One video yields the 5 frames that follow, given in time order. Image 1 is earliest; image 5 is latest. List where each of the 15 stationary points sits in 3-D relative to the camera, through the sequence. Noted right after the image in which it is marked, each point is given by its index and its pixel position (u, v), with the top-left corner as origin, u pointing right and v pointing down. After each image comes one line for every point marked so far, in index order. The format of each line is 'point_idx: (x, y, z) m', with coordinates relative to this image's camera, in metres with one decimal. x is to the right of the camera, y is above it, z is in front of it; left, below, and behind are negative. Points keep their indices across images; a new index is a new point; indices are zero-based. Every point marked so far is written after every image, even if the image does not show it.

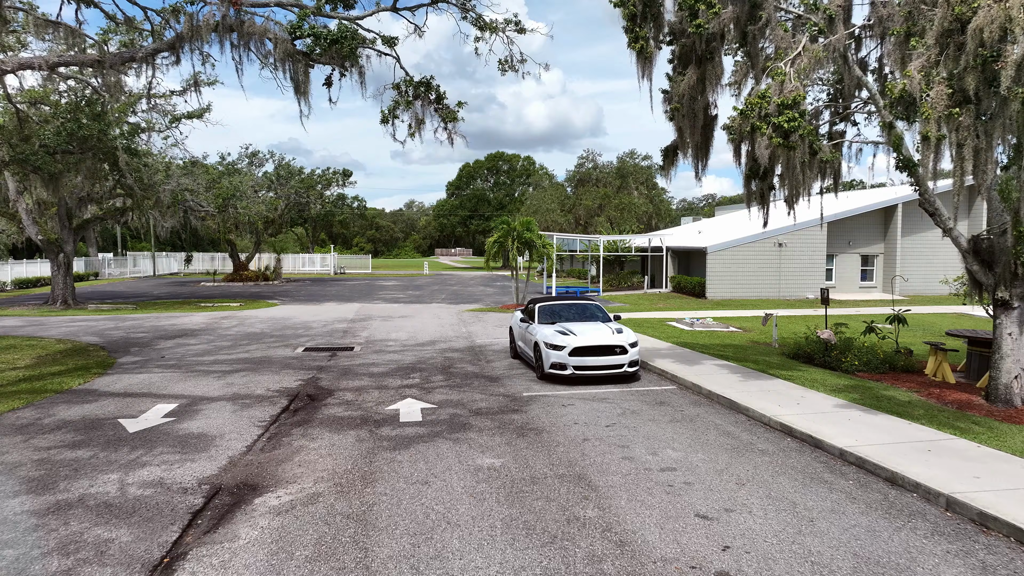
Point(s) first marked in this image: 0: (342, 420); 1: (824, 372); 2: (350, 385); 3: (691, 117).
0: (-2.2, -1.7, +9.2) m
1: (+5.6, -1.5, +12.7) m
2: (-2.7, -1.6, +11.6) m
3: (+2.7, +2.5, +10.5) m
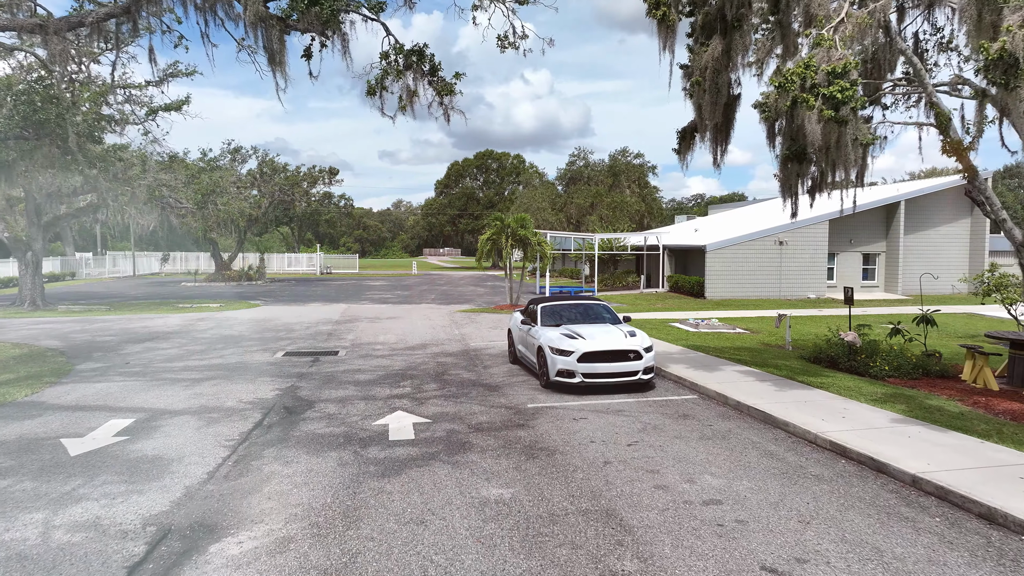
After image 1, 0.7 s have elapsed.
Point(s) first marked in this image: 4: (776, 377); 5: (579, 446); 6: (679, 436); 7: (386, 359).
0: (-2.1, -1.7, +8.0) m
1: (+5.6, -1.5, +11.7) m
2: (-2.6, -1.6, +10.4) m
3: (+2.7, +2.6, +9.3) m
4: (+4.1, -1.4, +10.9) m
5: (+0.7, -1.7, +7.5) m
6: (+1.9, -1.6, +7.9) m
7: (-2.5, -1.4, +13.9) m
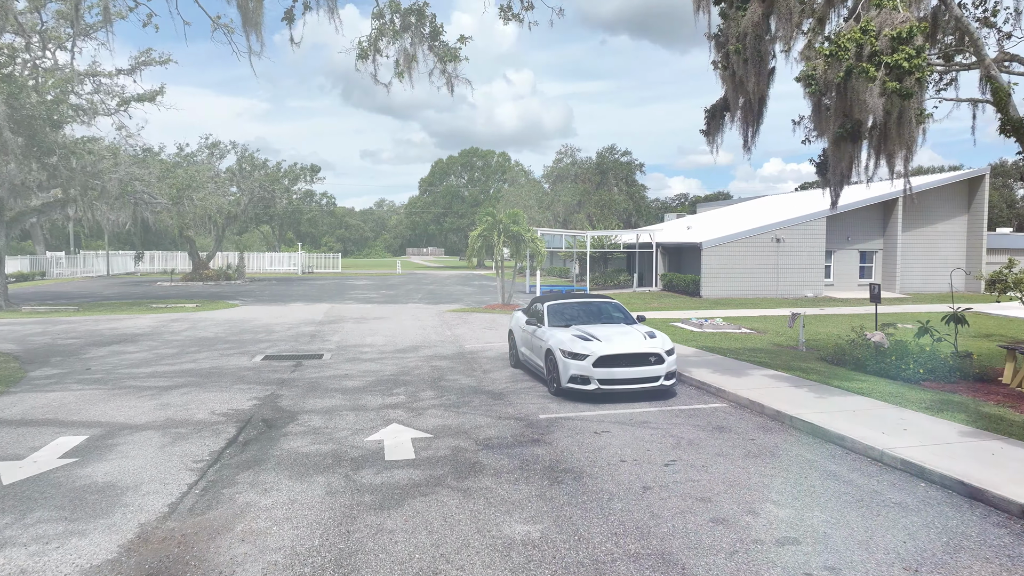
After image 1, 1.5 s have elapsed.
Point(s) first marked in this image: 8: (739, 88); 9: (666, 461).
0: (-2.0, -1.7, +6.9) m
1: (+5.7, -1.4, +10.7) m
2: (-2.5, -1.5, +9.3) m
3: (+2.8, +2.6, +8.3) m
4: (+4.2, -1.3, +9.9) m
5: (+0.9, -1.6, +6.4) m
6: (+2.0, -1.6, +6.8) m
7: (-2.5, -1.3, +12.7) m
8: (+2.8, +2.5, +8.9) m
9: (+1.4, -1.6, +6.6) m
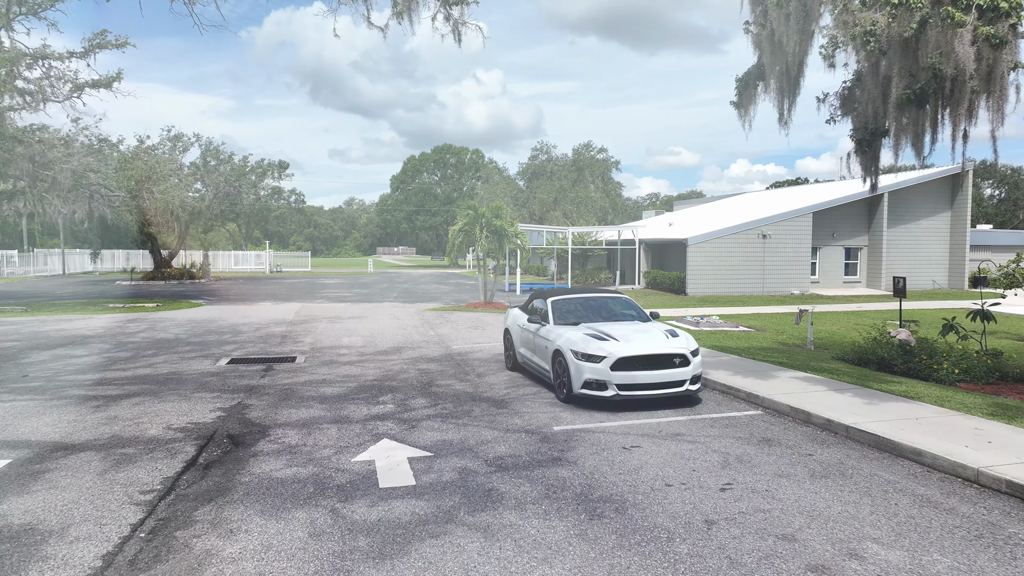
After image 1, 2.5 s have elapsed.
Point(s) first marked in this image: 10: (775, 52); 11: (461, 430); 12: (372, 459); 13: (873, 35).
0: (-1.8, -1.6, +5.6) m
1: (+5.7, -1.3, +9.8) m
2: (-2.5, -1.5, +8.0) m
3: (+2.9, +2.7, +7.3) m
4: (+4.2, -1.2, +8.9) m
5: (+1.1, -1.5, +5.3) m
6: (+2.2, -1.5, +5.8) m
7: (-2.5, -1.3, +11.4) m
8: (+2.9, +2.6, +7.8) m
9: (+1.6, -1.5, +5.5) m
10: (+2.9, +2.6, +7.8) m
11: (-0.5, -1.5, +7.4) m
12: (-1.3, -1.5, +6.4) m
13: (+3.4, +2.4, +6.8) m
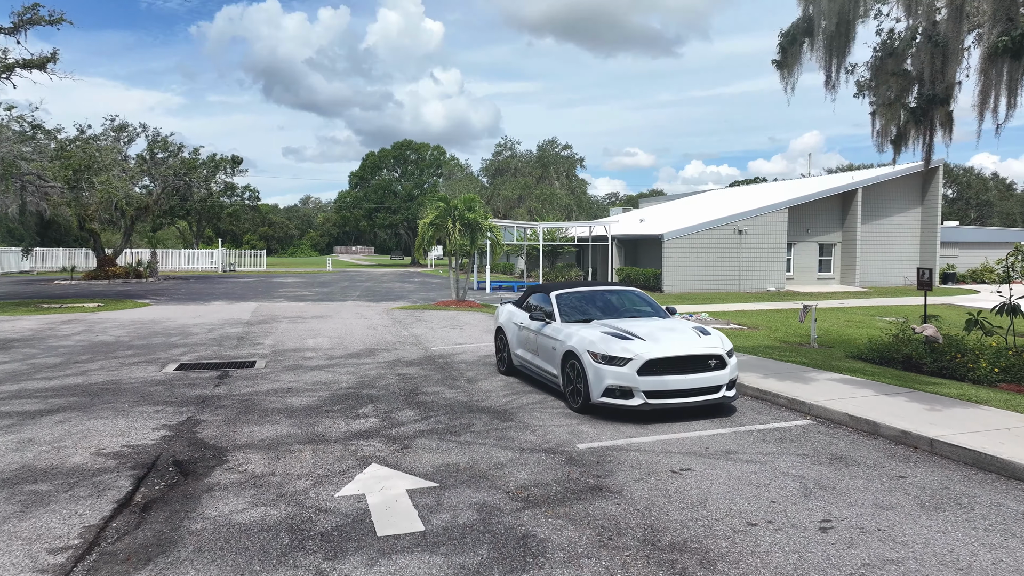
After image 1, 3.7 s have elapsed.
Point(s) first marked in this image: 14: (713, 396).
0: (-1.6, -1.5, +4.2) m
1: (+5.7, -1.2, +8.8) m
2: (-2.4, -1.4, +6.6) m
3: (+3.0, +2.8, +6.2) m
4: (+4.2, -1.1, +7.9) m
5: (+1.3, -1.4, +4.1) m
6: (+2.4, -1.4, +4.6) m
7: (-2.6, -1.2, +10.0) m
8: (+3.0, +2.7, +6.7) m
9: (+1.8, -1.4, +4.3) m
10: (+3.0, +2.7, +6.7) m
11: (-0.4, -1.4, +6.1) m
12: (-1.1, -1.4, +5.0) m
13: (+3.6, +2.5, +5.7) m
14: (+2.0, -1.1, +7.0) m
